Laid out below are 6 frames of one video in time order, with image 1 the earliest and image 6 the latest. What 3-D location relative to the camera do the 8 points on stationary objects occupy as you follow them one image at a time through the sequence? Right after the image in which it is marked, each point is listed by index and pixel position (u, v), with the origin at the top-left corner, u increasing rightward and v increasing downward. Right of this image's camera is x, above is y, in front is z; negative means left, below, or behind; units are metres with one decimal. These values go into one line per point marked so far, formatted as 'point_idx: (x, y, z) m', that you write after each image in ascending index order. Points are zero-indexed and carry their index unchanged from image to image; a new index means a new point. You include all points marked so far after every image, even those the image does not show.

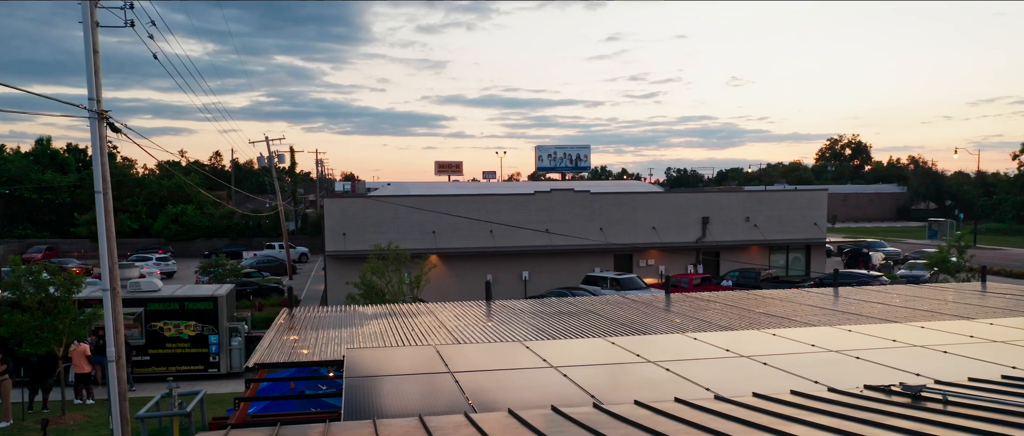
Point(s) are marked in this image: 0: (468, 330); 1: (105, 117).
0: (-1.0, -2.1, +12.5) m
1: (-8.5, +2.1, +13.7) m
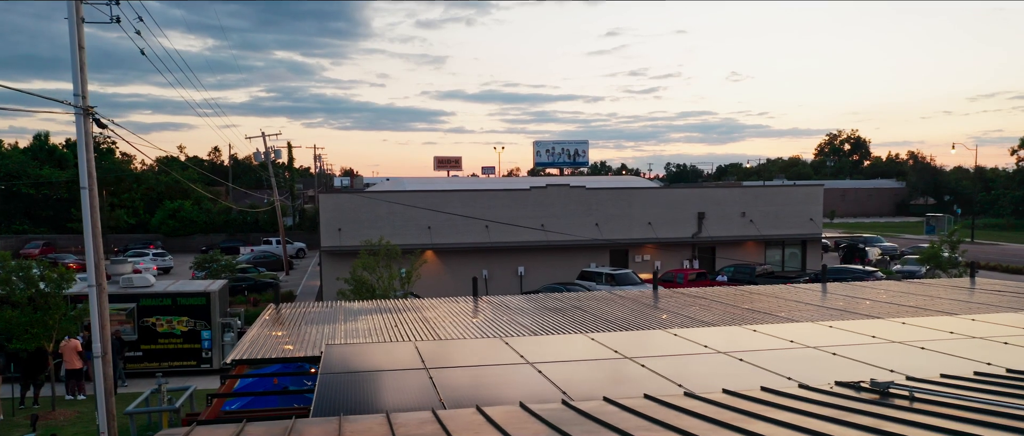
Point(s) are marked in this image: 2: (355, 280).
0: (-1.3, -2.1, +12.4) m
1: (-8.8, +2.2, +13.6) m
2: (-4.7, -1.8, +19.4) m
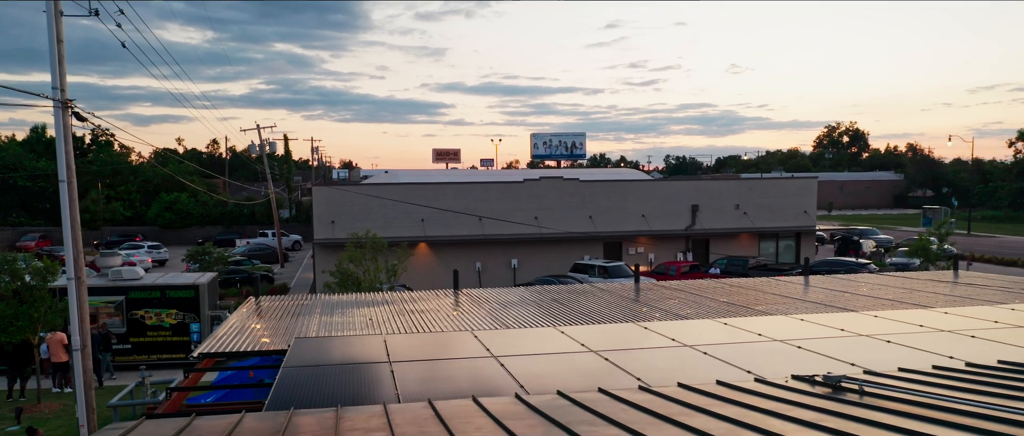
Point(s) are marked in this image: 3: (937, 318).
0: (-1.6, -1.9, +12.4) m
1: (-9.2, +2.3, +13.5) m
2: (-5.1, -1.6, +19.4) m
3: (+5.9, -1.4, +9.0) m
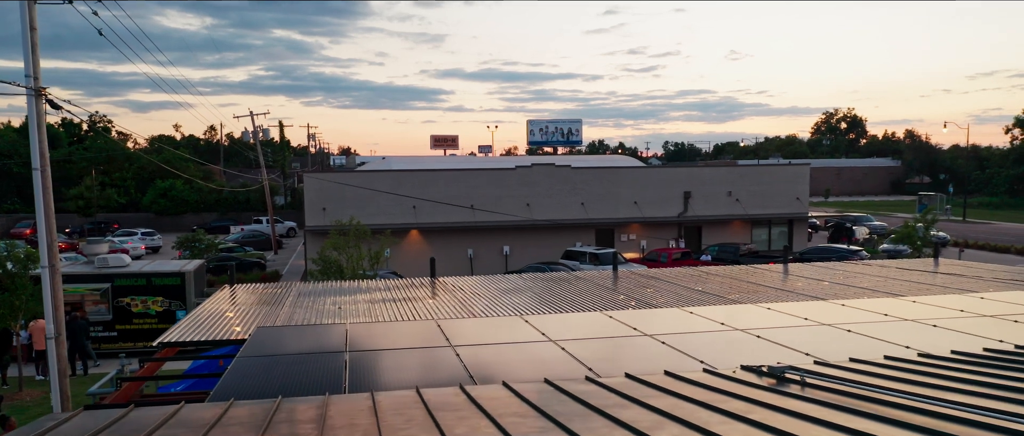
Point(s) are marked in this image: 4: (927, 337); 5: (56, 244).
0: (-2.1, -1.7, +12.4) m
1: (-9.7, +2.6, +13.4) m
2: (-5.6, -1.2, +19.3) m
3: (+5.4, -1.2, +9.0) m
4: (+4.5, -1.3, +7.2) m
5: (-9.4, -0.5, +13.5) m
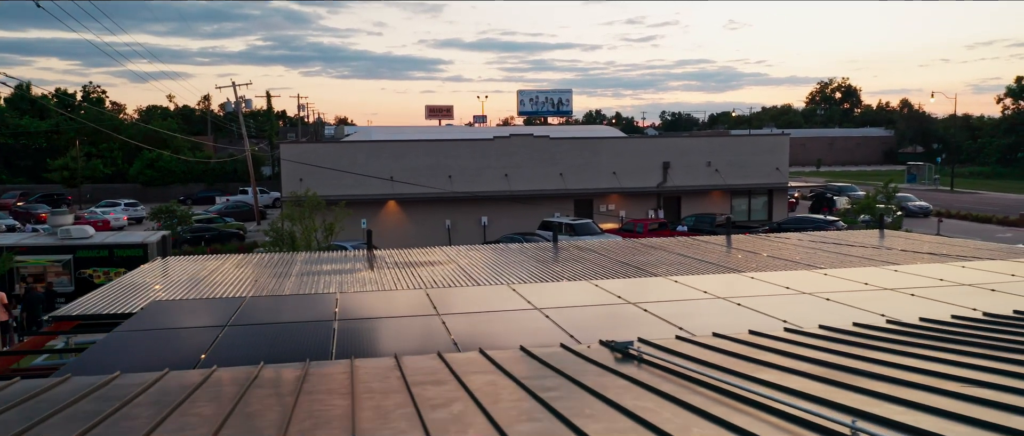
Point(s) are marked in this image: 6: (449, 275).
0: (-3.4, -1.2, +12.3) m
1: (-10.9, +3.2, +13.1) m
2: (-6.9, -0.4, +19.2) m
3: (+4.1, -0.8, +8.9) m
4: (+3.3, -1.0, +7.1) m
5: (-10.7, +0.1, +13.4) m
6: (-1.0, -1.0, +12.2) m
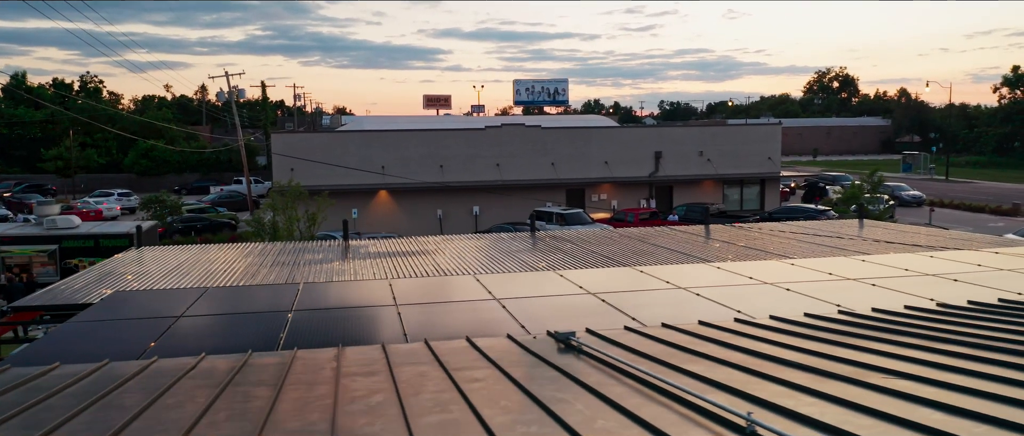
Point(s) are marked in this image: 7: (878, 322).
0: (-3.9, -1.0, +12.2) m
1: (-11.4, +3.4, +13.0) m
2: (-7.4, -0.1, +19.1) m
3: (+3.7, -0.7, +8.9) m
4: (+2.8, -0.9, +7.1) m
5: (-11.2, +0.3, +13.3) m
6: (-1.5, -0.9, +12.1) m
7: (+3.5, -1.0, +6.2) m
